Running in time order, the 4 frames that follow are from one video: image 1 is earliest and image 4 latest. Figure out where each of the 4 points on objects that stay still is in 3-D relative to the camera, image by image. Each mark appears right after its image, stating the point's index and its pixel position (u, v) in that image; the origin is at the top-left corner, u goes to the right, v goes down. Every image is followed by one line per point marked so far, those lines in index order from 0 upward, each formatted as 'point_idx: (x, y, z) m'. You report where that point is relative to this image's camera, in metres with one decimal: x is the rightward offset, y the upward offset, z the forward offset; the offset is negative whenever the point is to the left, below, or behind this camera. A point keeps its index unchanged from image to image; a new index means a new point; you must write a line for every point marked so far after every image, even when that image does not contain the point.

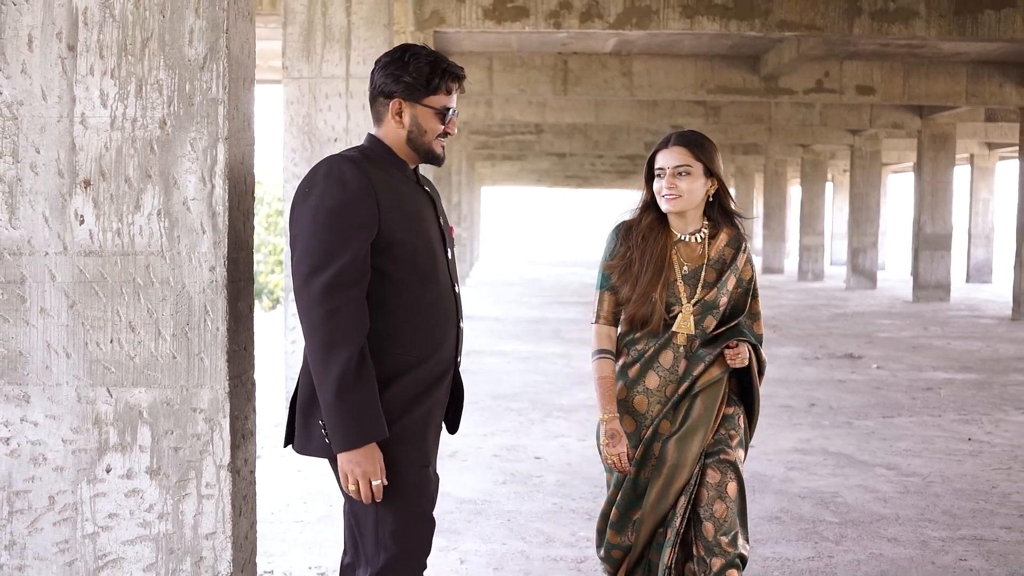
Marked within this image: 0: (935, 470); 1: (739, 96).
0: (+2.6, -1.1, +5.8) m
1: (+3.4, +2.8, +14.0) m
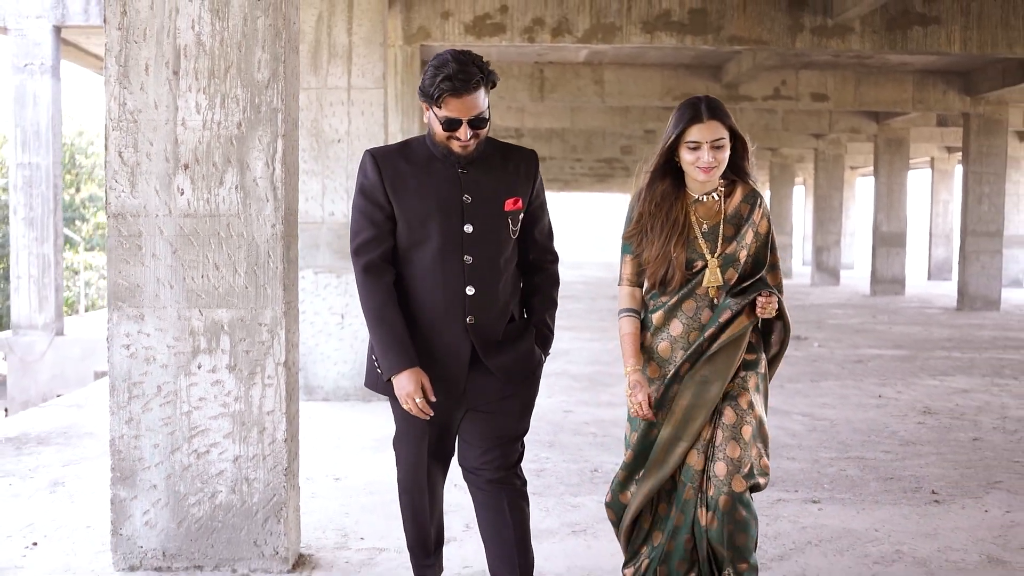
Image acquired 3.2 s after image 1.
0: (+2.4, -0.9, +6.9) m
1: (+3.0, +3.0, +15.2) m
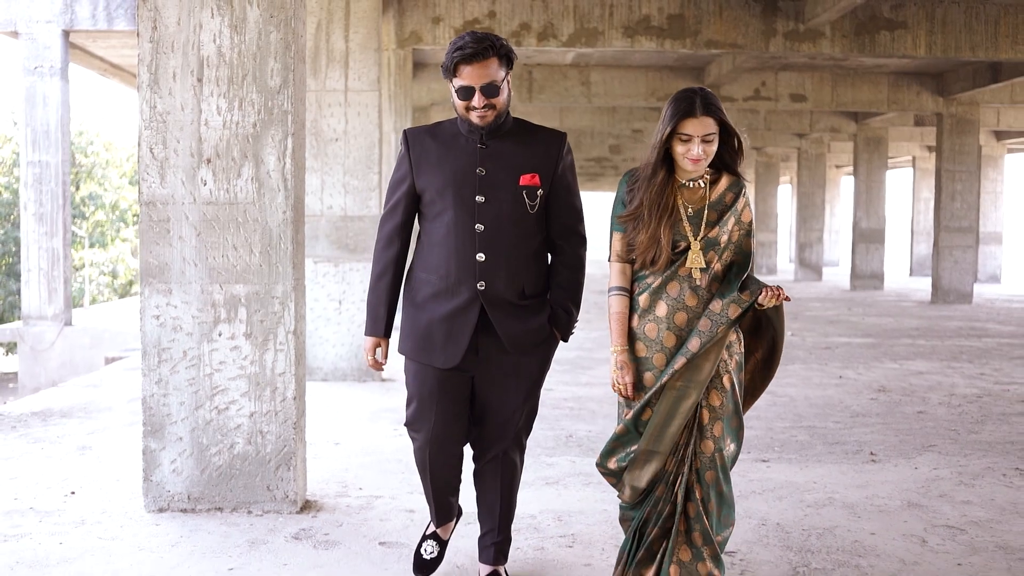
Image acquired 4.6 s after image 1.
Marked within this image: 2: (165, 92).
0: (+2.3, -0.8, +7.5) m
1: (+2.9, +3.1, +15.7) m
2: (-1.5, +0.8, +4.0) m
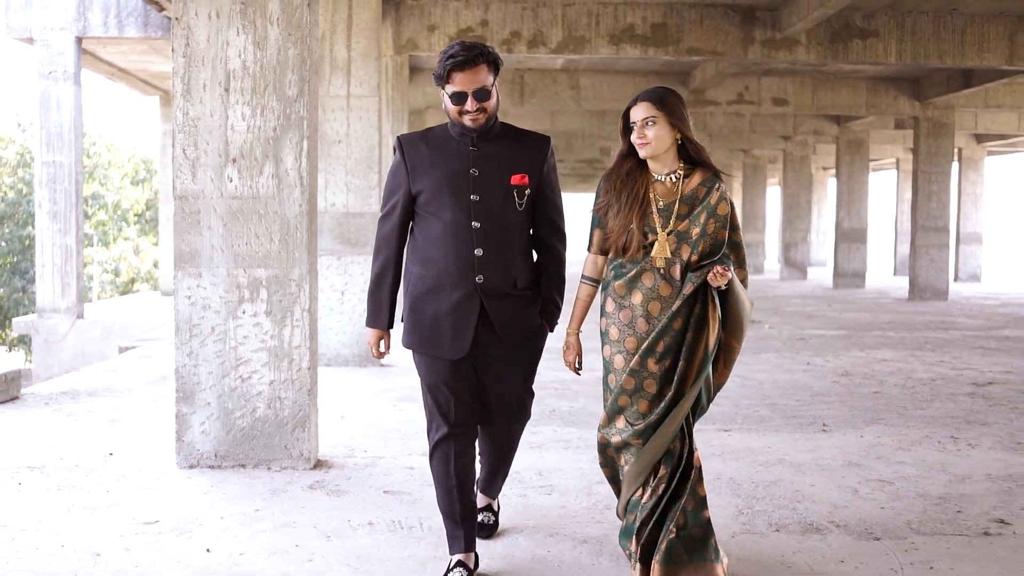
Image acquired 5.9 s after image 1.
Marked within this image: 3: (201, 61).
0: (+2.2, -0.8, +8.1) m
1: (+2.7, +3.1, +16.3) m
2: (-1.5, +0.9, +4.6) m
3: (-1.5, +1.1, +4.6) m
